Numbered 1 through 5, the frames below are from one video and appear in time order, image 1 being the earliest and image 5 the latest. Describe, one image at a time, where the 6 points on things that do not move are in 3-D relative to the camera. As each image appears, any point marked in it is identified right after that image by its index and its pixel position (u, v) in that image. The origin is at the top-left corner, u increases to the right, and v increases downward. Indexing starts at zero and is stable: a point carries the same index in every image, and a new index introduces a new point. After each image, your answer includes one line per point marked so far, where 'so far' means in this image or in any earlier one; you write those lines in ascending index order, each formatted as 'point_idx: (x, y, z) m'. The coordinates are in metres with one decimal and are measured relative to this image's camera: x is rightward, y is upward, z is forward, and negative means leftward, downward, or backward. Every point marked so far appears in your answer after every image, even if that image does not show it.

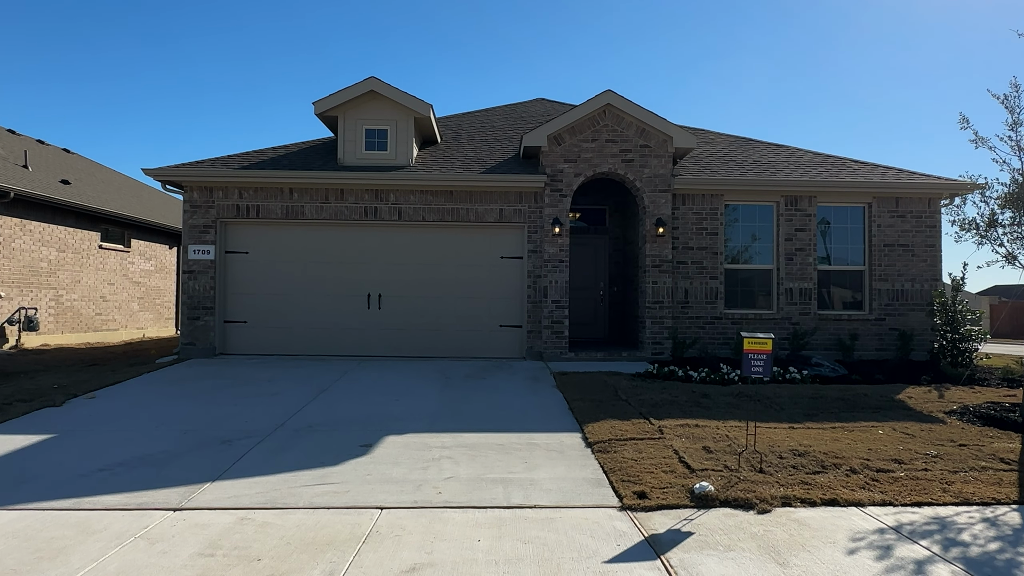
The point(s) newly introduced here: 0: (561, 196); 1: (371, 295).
0: (+0.8, +1.4, +10.6) m
1: (-2.2, -0.1, +10.8) m
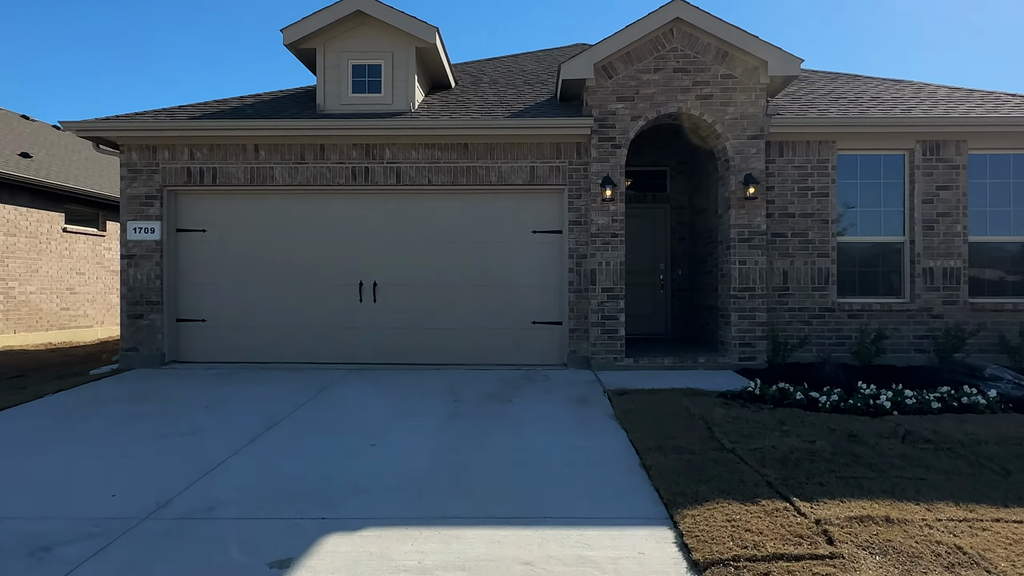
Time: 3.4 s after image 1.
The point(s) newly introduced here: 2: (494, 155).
0: (+1.2, +1.6, +7.8) m
1: (-1.8, 0.0, +8.3) m
2: (-0.2, +1.6, +8.0) m
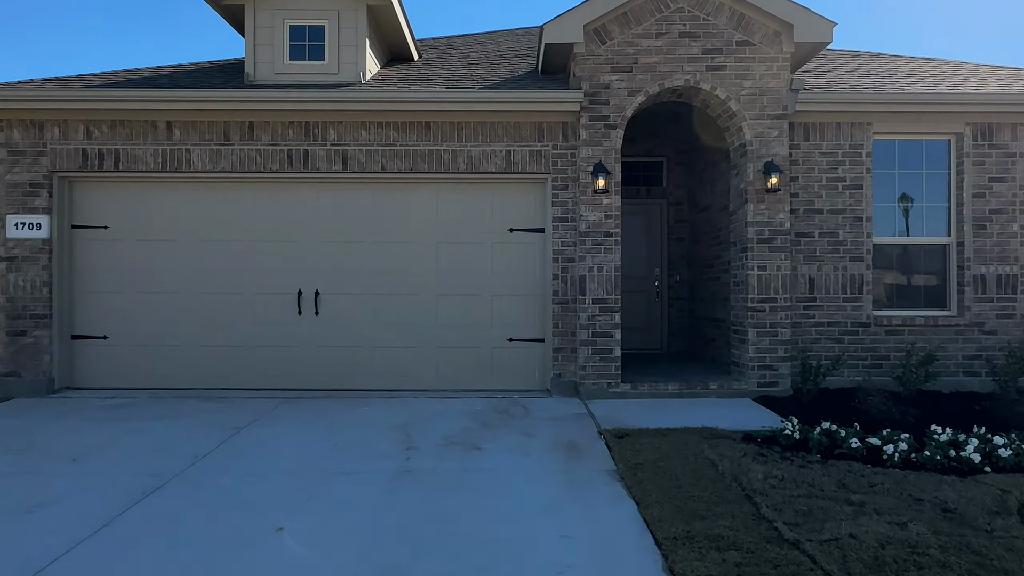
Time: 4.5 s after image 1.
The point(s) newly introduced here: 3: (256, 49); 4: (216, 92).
0: (+0.9, +1.5, +6.5) m
1: (-2.1, 0.0, +6.8) m
2: (-0.5, +1.5, +6.6) m
3: (-2.5, +2.4, +6.8) m
4: (-2.7, +1.8, +6.3) m
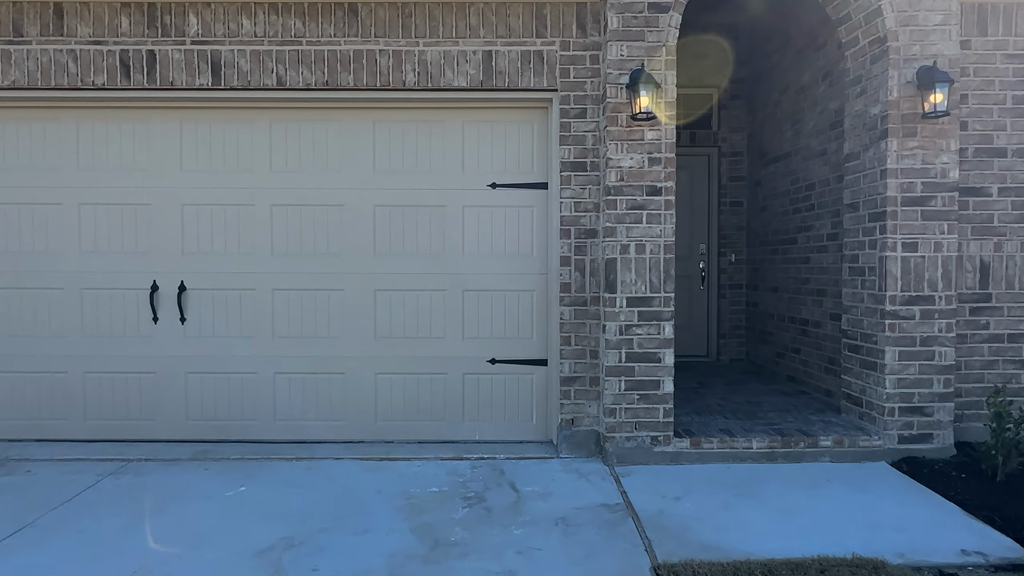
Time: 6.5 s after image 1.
0: (+0.8, +1.5, +3.8) m
1: (-2.2, 0.0, +4.3) m
2: (-0.6, +1.5, +4.0) m
3: (-2.6, +2.4, +4.1) m
4: (-2.8, +1.8, +3.6) m
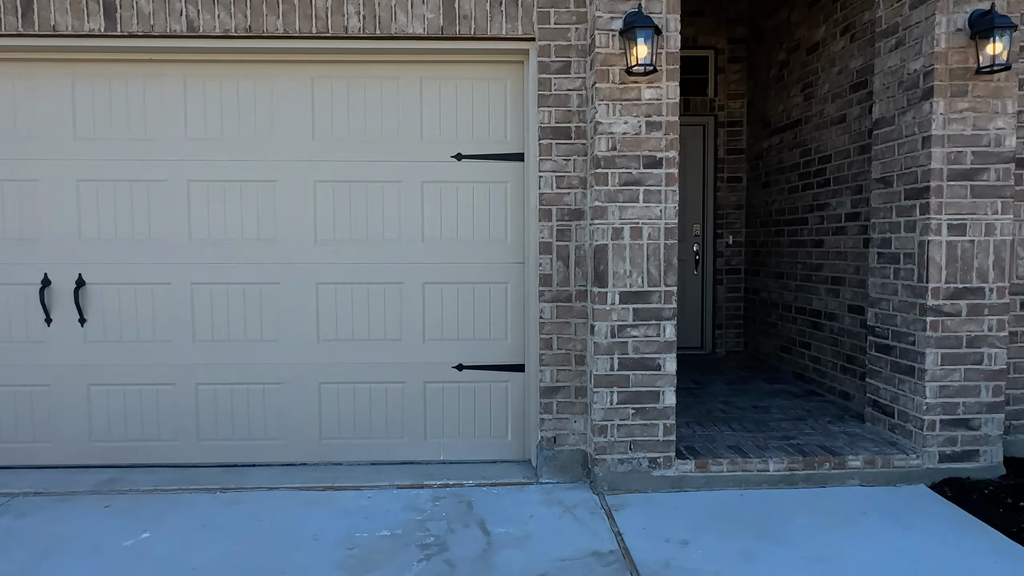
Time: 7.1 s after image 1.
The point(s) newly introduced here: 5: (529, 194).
0: (+0.6, +1.6, +3.1) m
1: (-2.3, 0.0, +3.5) m
2: (-0.8, +1.5, +3.2) m
3: (-2.8, +2.4, +3.3) m
4: (-3.0, +1.8, +2.8) m
5: (+0.1, +0.5, +3.4) m
